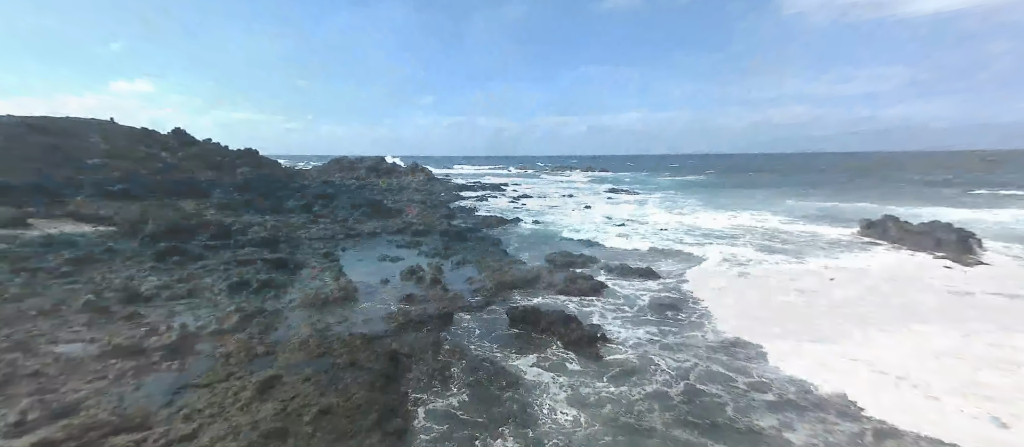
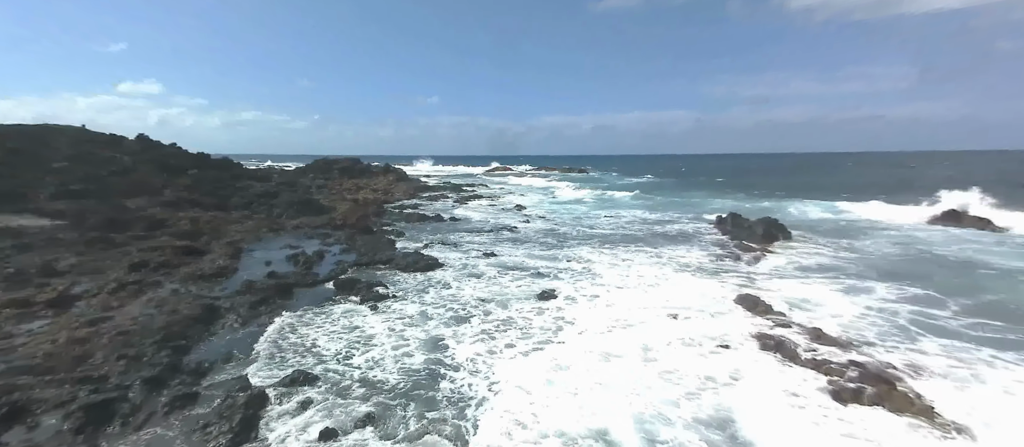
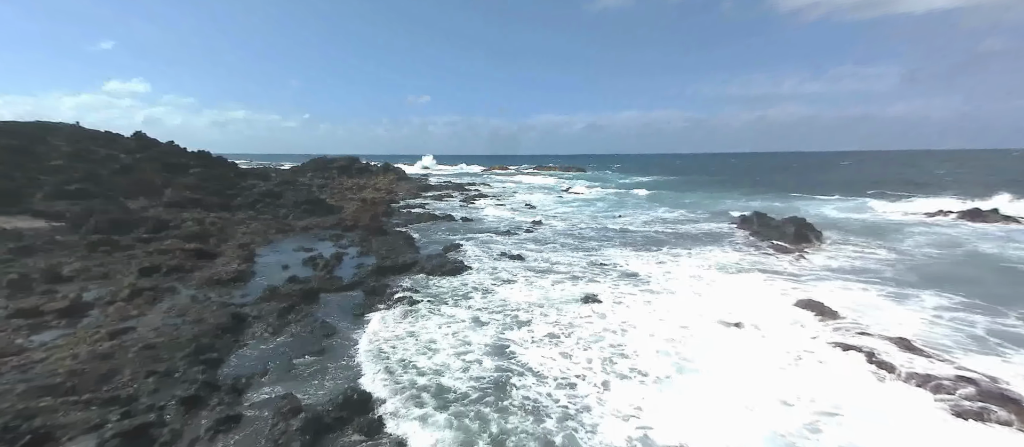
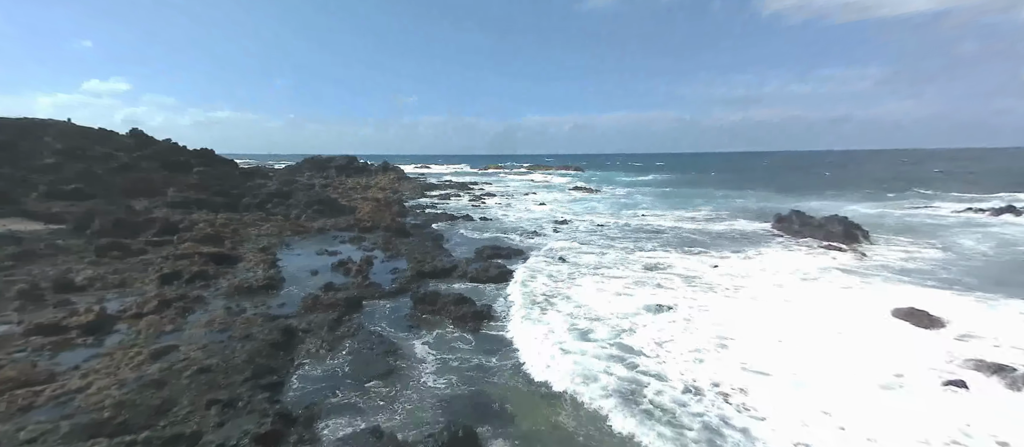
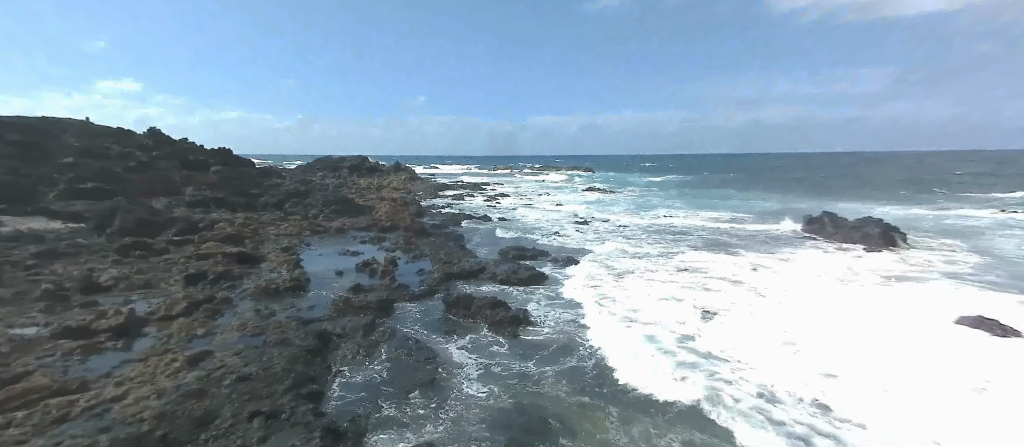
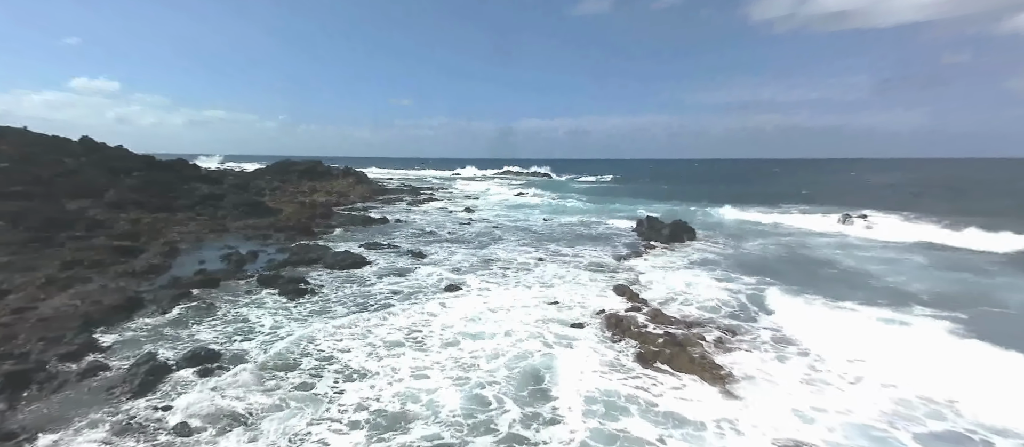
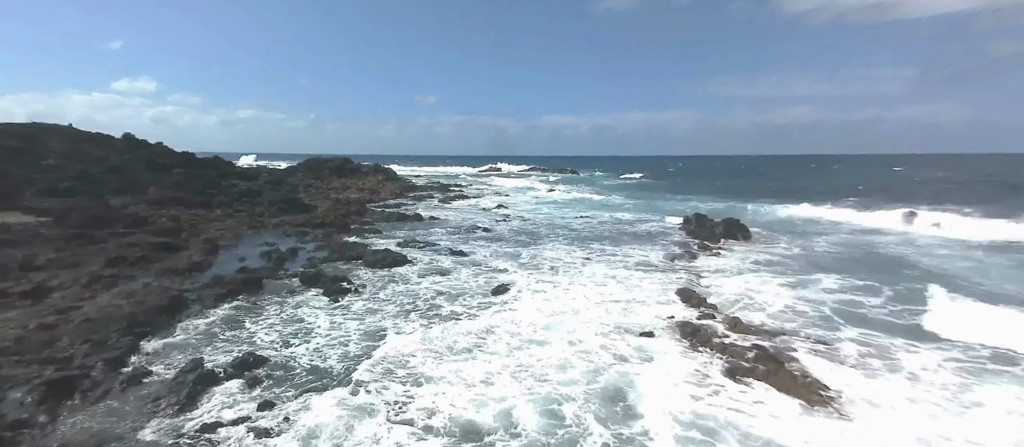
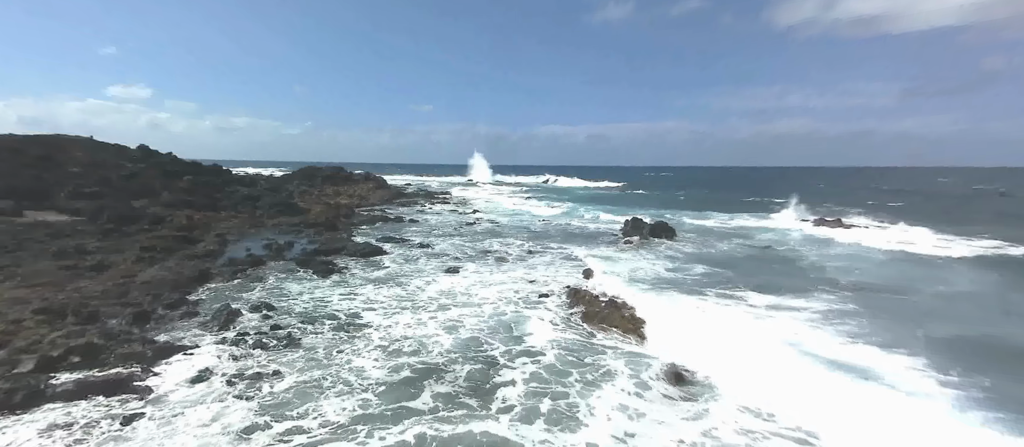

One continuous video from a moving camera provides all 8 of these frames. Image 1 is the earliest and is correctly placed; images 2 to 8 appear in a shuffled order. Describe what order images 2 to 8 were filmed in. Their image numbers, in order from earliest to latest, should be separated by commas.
5, 4, 3, 2, 7, 6, 8
